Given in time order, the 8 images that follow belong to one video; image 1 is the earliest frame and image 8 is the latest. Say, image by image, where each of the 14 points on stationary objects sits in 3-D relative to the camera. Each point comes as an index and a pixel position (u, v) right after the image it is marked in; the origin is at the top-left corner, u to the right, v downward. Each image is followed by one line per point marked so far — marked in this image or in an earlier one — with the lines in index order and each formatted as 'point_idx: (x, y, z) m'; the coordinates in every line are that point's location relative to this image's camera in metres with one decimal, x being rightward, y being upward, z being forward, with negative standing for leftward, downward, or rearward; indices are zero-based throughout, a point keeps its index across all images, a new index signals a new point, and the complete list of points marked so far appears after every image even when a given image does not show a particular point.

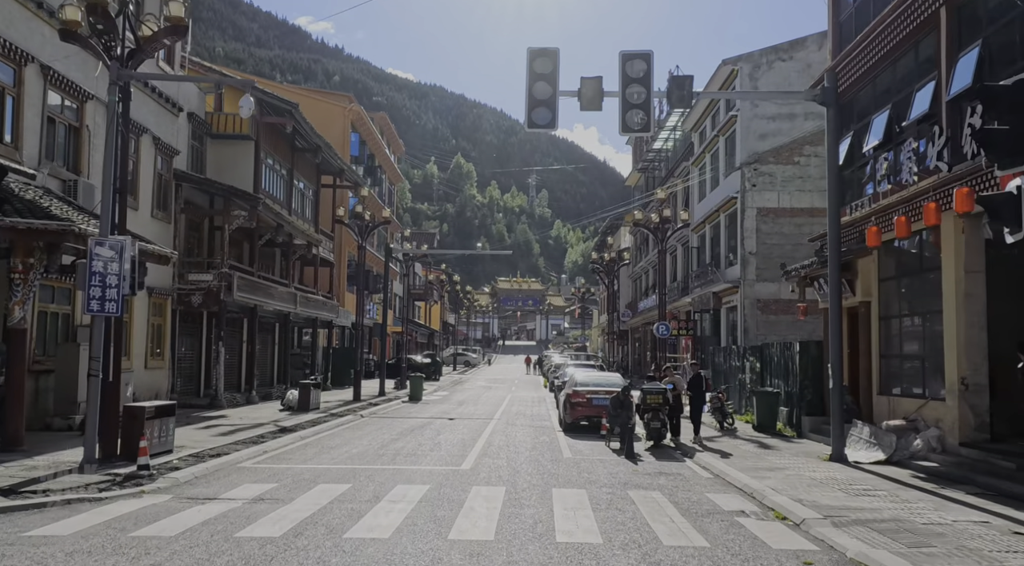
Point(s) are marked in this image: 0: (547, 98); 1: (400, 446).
0: (+0.5, +2.5, +12.0) m
1: (-2.2, -3.1, +16.0) m
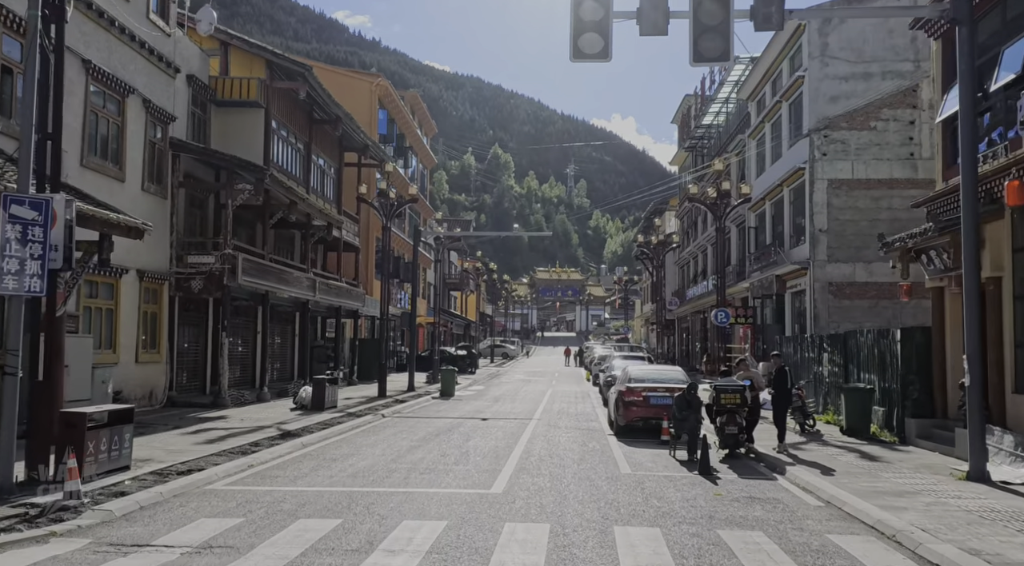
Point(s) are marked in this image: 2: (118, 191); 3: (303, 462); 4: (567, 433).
0: (+0.9, +2.9, +8.9) m
1: (-1.5, -2.7, +13.0) m
2: (-8.7, +2.0, +18.5) m
3: (-3.1, -2.7, +12.5) m
4: (+1.2, -3.1, +17.6) m
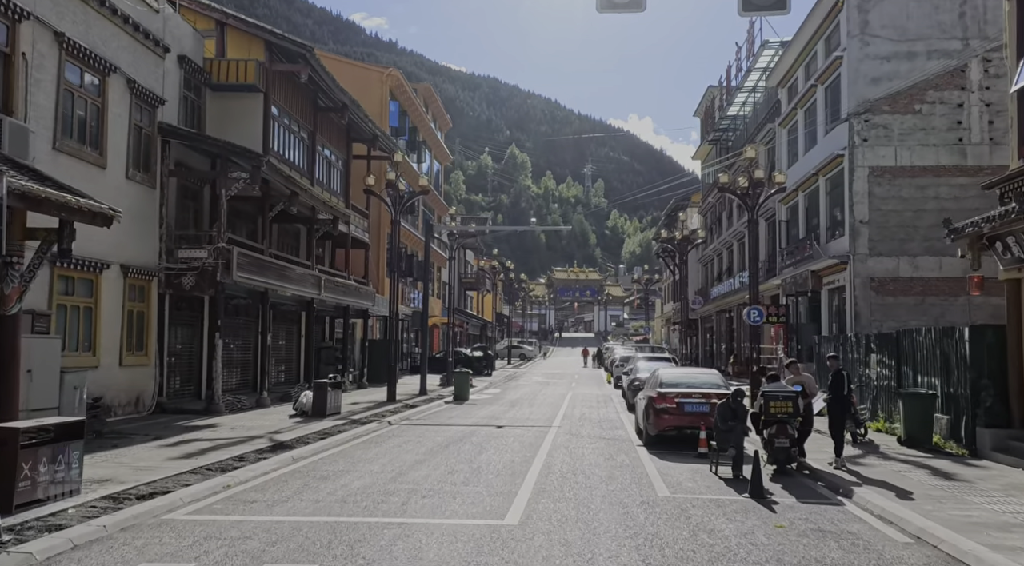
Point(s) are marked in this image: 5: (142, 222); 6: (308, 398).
0: (+1.1, +3.0, +7.2) m
1: (-1.3, -2.6, +11.3) m
2: (-8.4, +2.1, +16.9) m
3: (-2.9, -2.6, +10.9) m
4: (+1.5, -3.0, +15.8) m
5: (-8.3, +1.4, +18.8) m
6: (-4.9, -2.7, +19.9) m
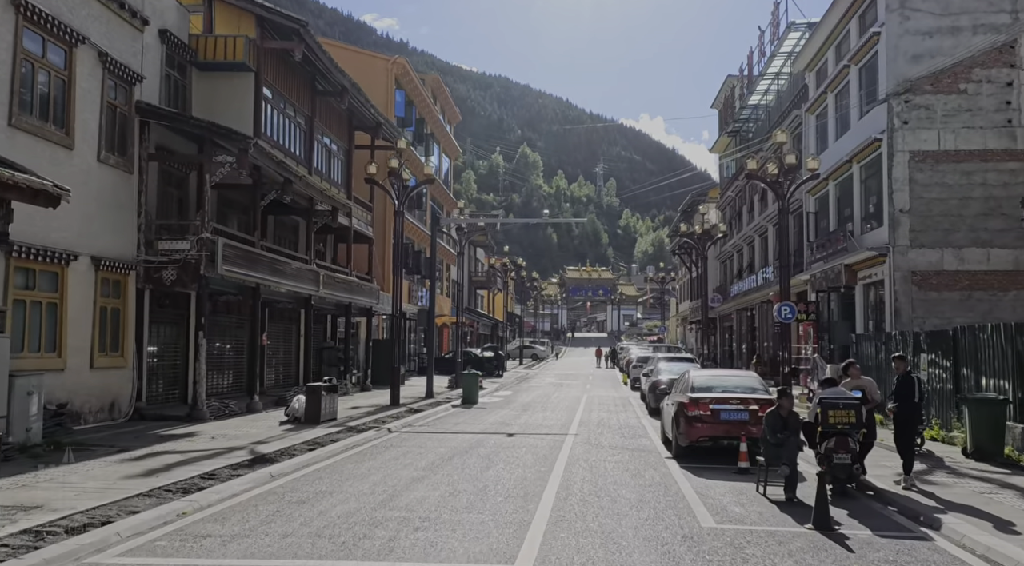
0: (+1.1, +3.2, +5.4) m
1: (-1.1, -2.5, +9.6) m
2: (-8.1, +2.2, +15.2) m
3: (-2.8, -2.4, +9.1) m
4: (+1.7, -2.9, +14.0) m
5: (-8.0, +1.5, +17.1) m
6: (-4.6, -2.6, +18.2) m
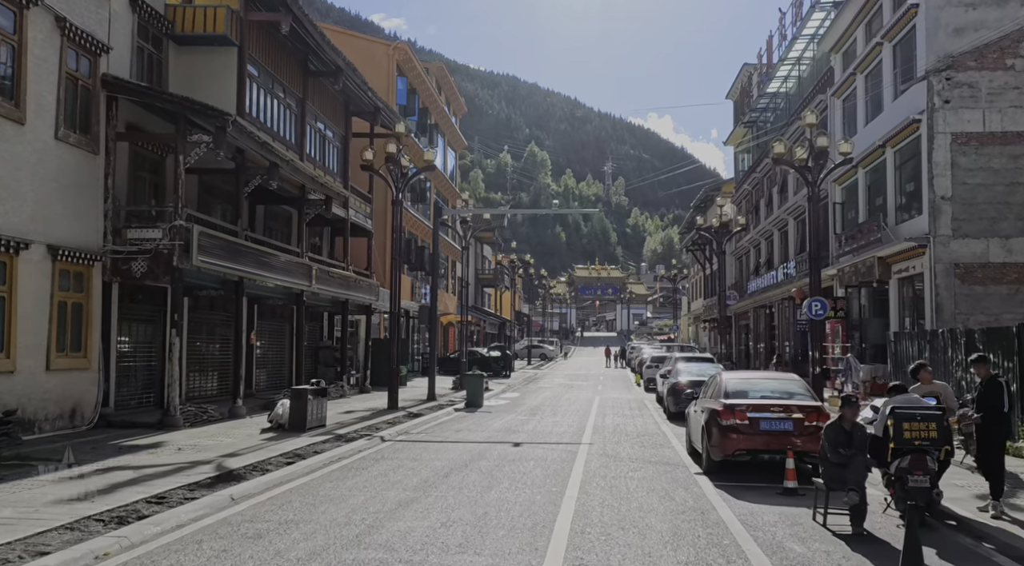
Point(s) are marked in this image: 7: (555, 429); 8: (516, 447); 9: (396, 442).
0: (+1.1, +3.3, +3.6) m
1: (-1.1, -2.3, +7.8) m
2: (-8.0, +2.4, +13.5) m
3: (-2.7, -2.3, +7.4) m
4: (+1.8, -2.7, +12.2) m
5: (-7.9, +1.6, +15.4) m
6: (-4.5, -2.4, +16.5) m
7: (+0.9, -3.2, +18.2) m
8: (+0.1, -3.0, +15.2) m
9: (-2.2, -3.0, +15.8) m
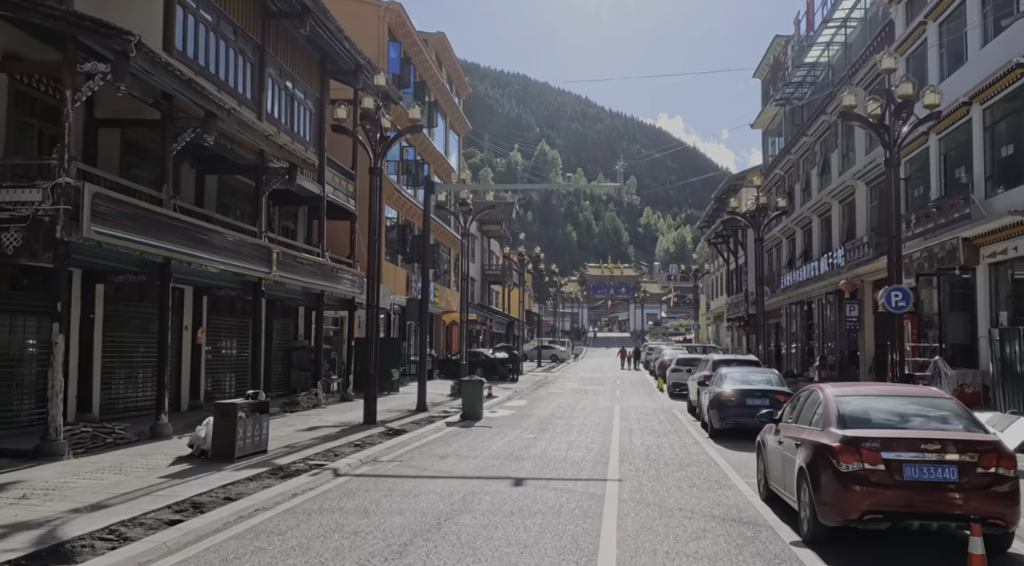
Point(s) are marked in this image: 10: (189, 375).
0: (+1.0, +3.7, -0.7) m
1: (-1.2, -2.0, +3.6) m
2: (-8.1, +2.7, +9.4) m
3: (-2.8, -2.0, +3.2) m
4: (+1.7, -2.4, +7.9) m
5: (-7.9, +1.9, +11.3) m
6: (-4.4, -2.1, +12.3) m
7: (+1.0, -2.9, +14.0) m
8: (+0.1, -2.6, +10.9) m
9: (-2.2, -2.7, +11.6) m
10: (-7.3, -2.1, +18.8) m
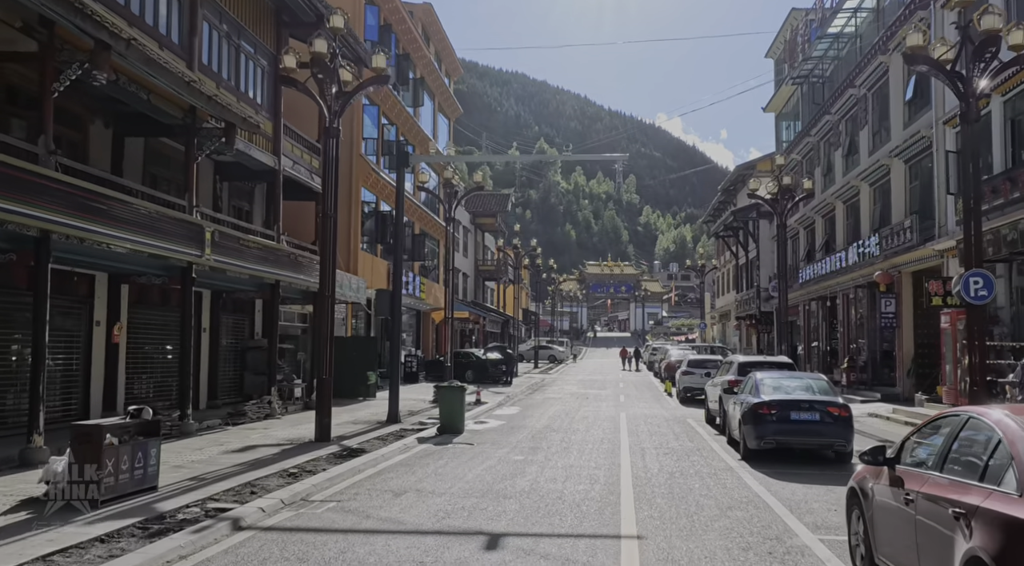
0: (+0.7, +3.9, -4.1) m
1: (-1.4, -1.7, +0.2) m
2: (-8.3, +3.0, +6.0) m
3: (-3.1, -1.7, -0.2) m
4: (+1.5, -2.1, +4.5) m
5: (-8.2, +2.2, +7.8) m
6: (-4.7, -1.9, +8.9) m
7: (+0.7, -2.6, +10.6) m
8: (-0.2, -2.4, +7.5) m
9: (-2.4, -2.4, +8.2) m
10: (-7.5, -1.8, +15.4) m
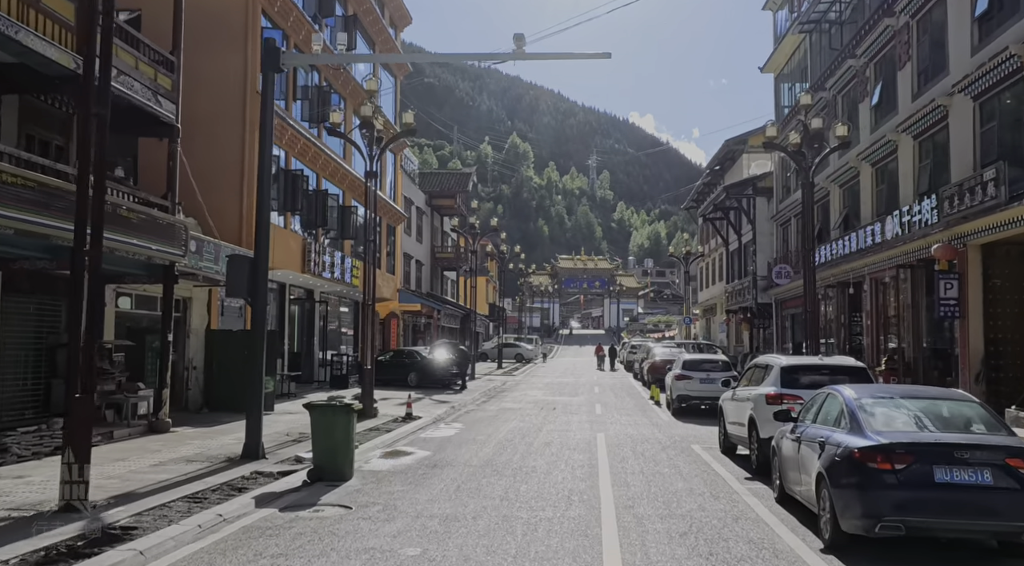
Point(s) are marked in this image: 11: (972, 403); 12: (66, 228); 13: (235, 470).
0: (+0.3, +4.4, -10.6) m
1: (-2.0, -1.2, -6.4) m
2: (-9.1, +3.5, -0.8) m
3: (-3.6, -1.2, -6.9) m
4: (+0.8, -1.6, -1.9) m
5: (-9.0, +2.8, +1.1) m
6: (-5.5, -1.3, +2.2) m
7: (-0.2, -2.1, +4.1) m
8: (-1.0, -1.8, +1.0) m
9: (-3.2, -1.9, +1.6) m
10: (-8.6, -1.2, +8.6) m
11: (+4.4, -1.2, +8.2) m
12: (-6.5, +0.8, +12.1) m
13: (-3.7, -2.5, +11.3) m
